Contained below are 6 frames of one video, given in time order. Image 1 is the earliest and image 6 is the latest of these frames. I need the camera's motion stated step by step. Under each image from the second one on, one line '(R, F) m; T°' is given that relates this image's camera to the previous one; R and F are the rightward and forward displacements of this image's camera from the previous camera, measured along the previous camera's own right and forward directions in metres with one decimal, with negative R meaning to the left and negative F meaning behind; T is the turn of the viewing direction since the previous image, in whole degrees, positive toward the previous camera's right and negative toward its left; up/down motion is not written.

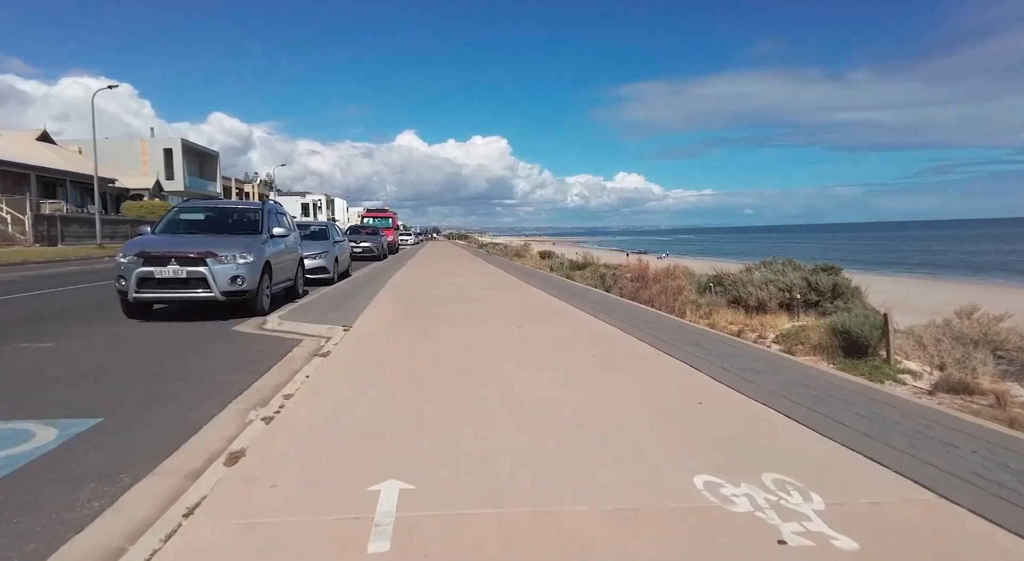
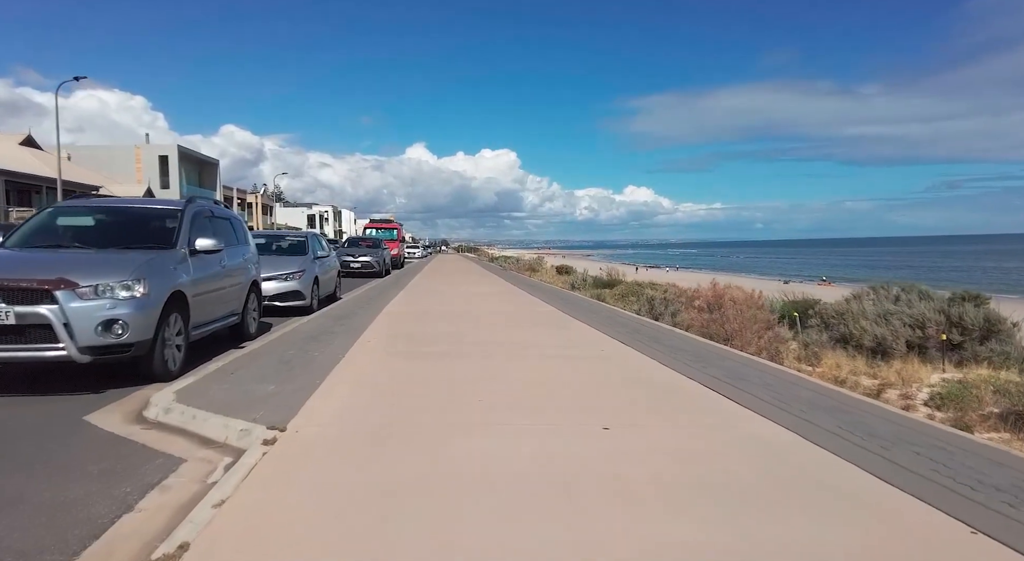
(-0.6, +3.6) m; -1°
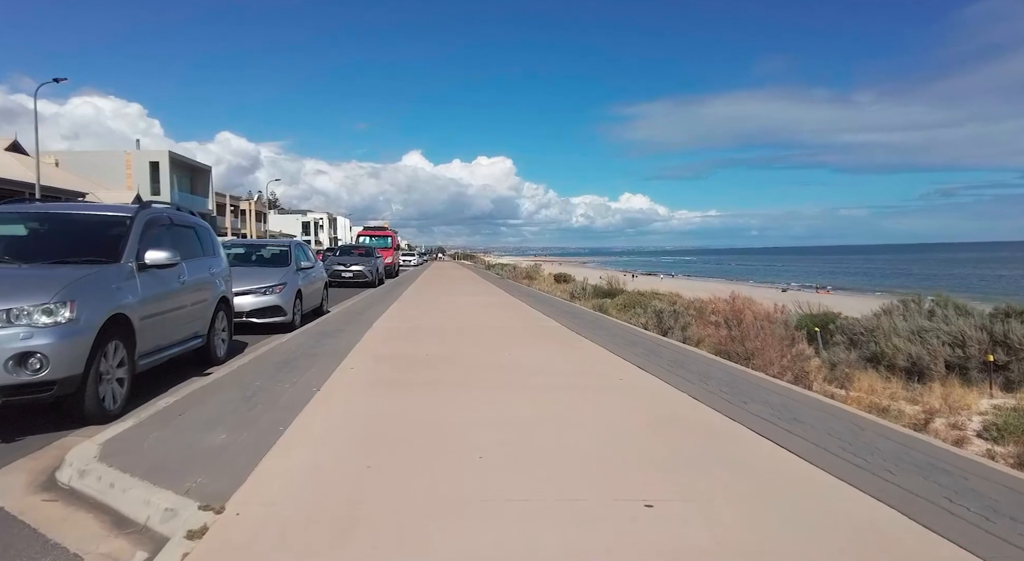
(-0.1, +1.0) m; 0°
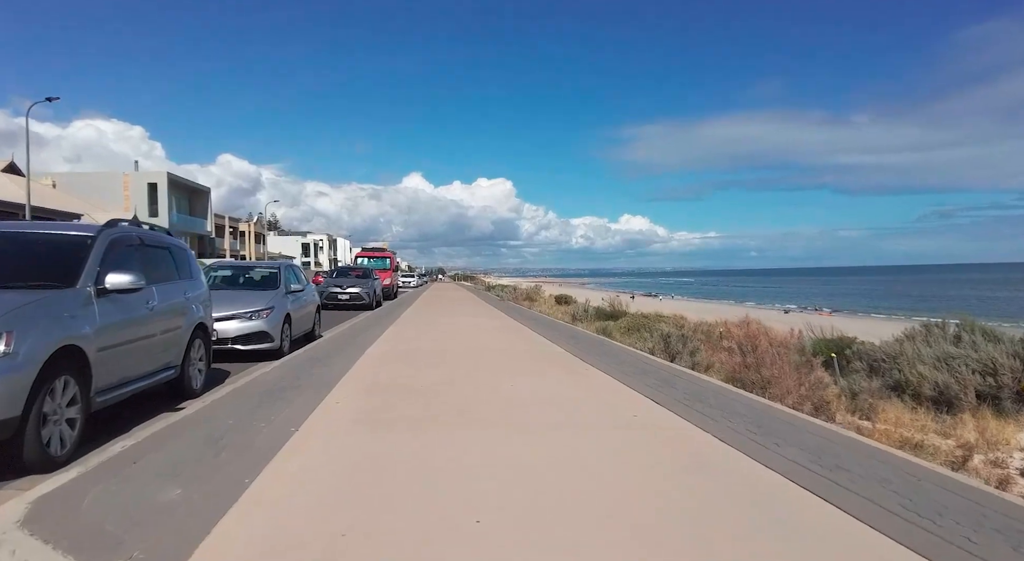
(0.0, +0.6) m; 0°
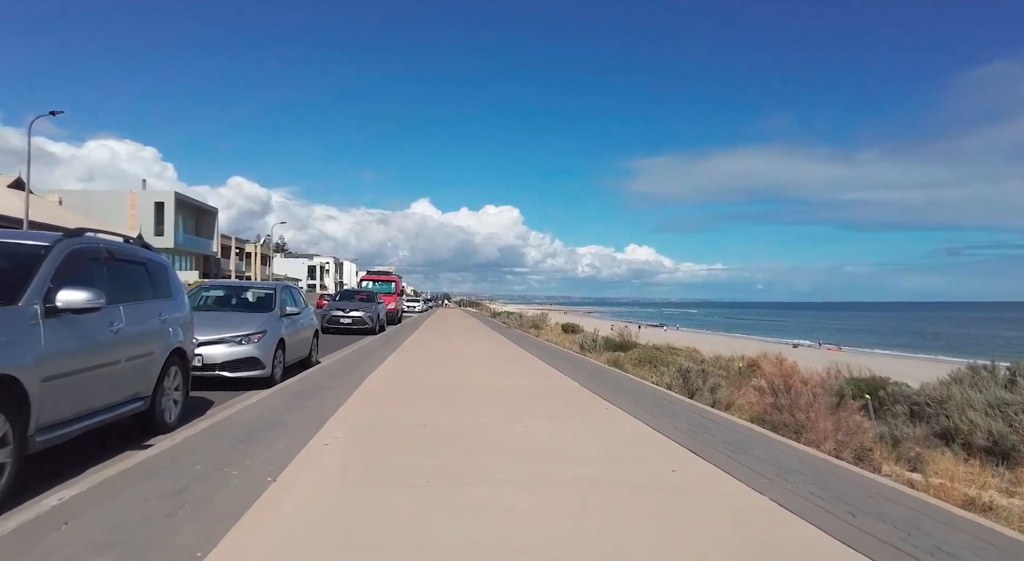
(-0.1, +0.7) m; -1°
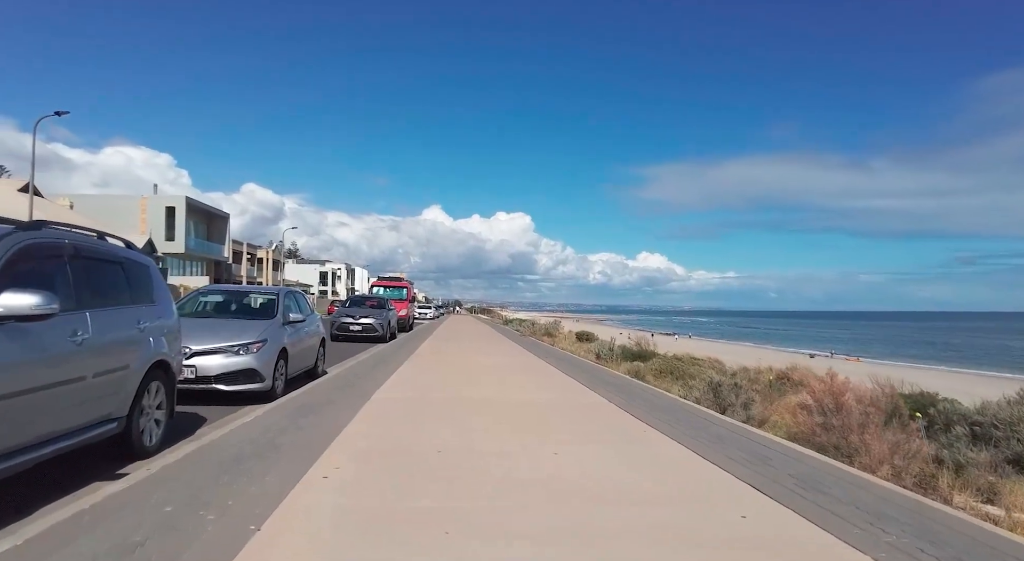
(-0.2, +0.8) m; -1°
